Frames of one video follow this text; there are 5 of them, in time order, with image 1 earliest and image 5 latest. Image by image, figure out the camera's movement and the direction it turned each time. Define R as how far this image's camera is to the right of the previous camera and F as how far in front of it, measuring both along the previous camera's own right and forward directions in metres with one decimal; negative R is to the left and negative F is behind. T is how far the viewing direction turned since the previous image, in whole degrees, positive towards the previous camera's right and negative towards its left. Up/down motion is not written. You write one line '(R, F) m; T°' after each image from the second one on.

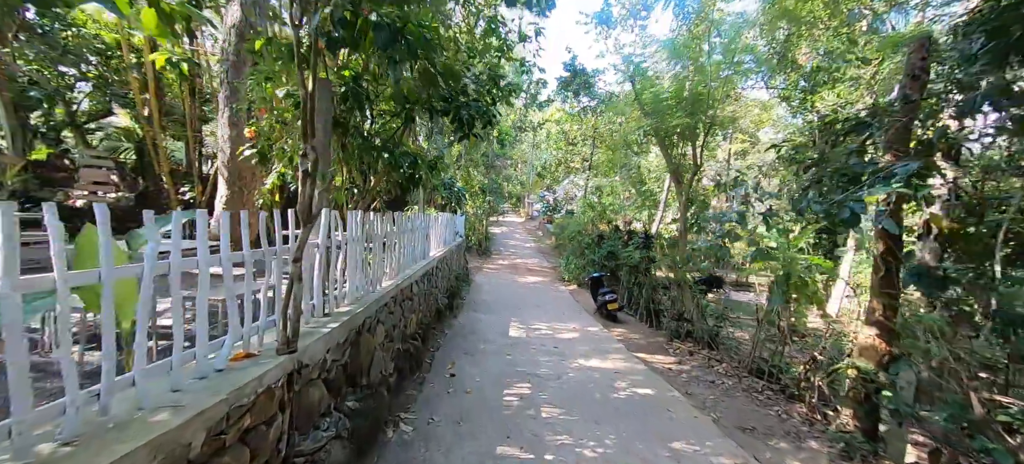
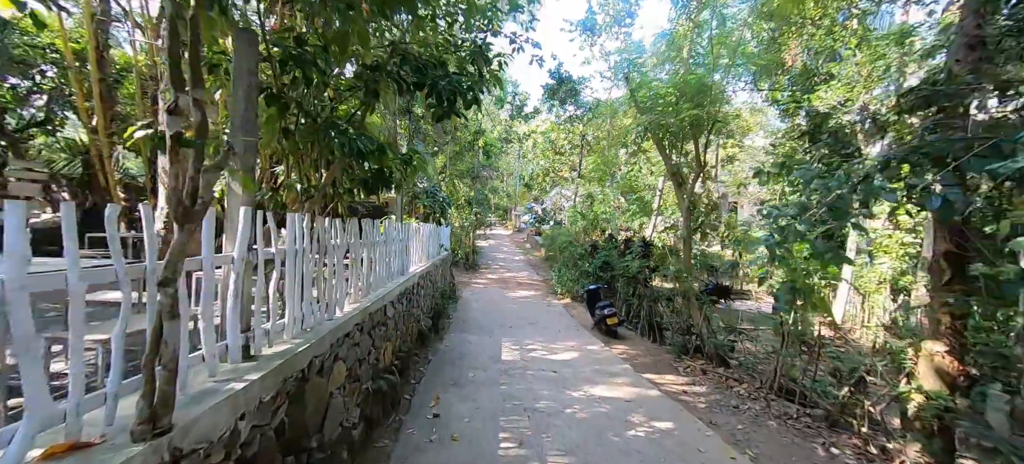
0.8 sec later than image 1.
(0.0, +0.6) m; +2°
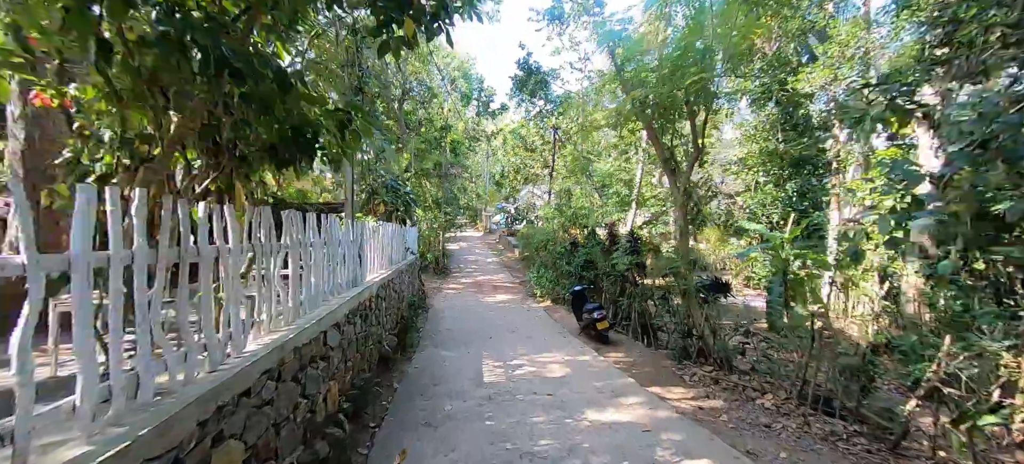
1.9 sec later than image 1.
(-0.1, +0.8) m; +4°
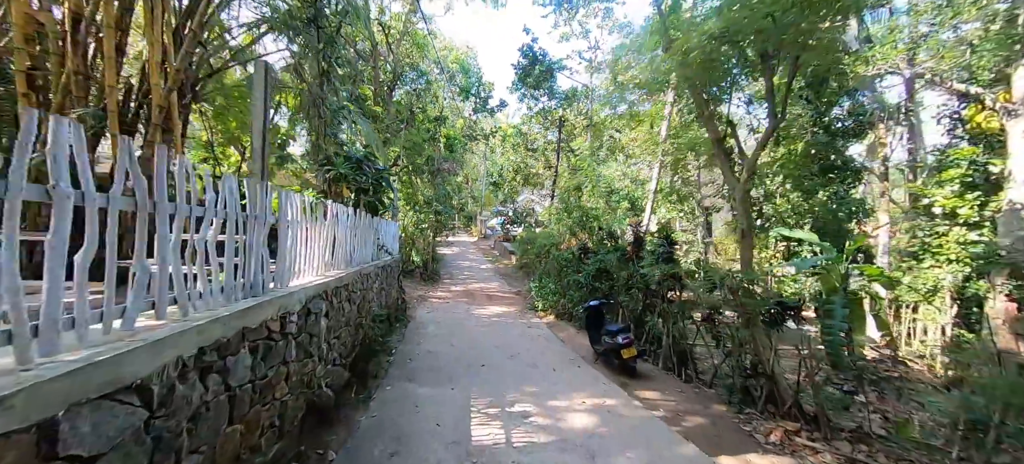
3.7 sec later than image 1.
(-0.1, +1.5) m; +1°
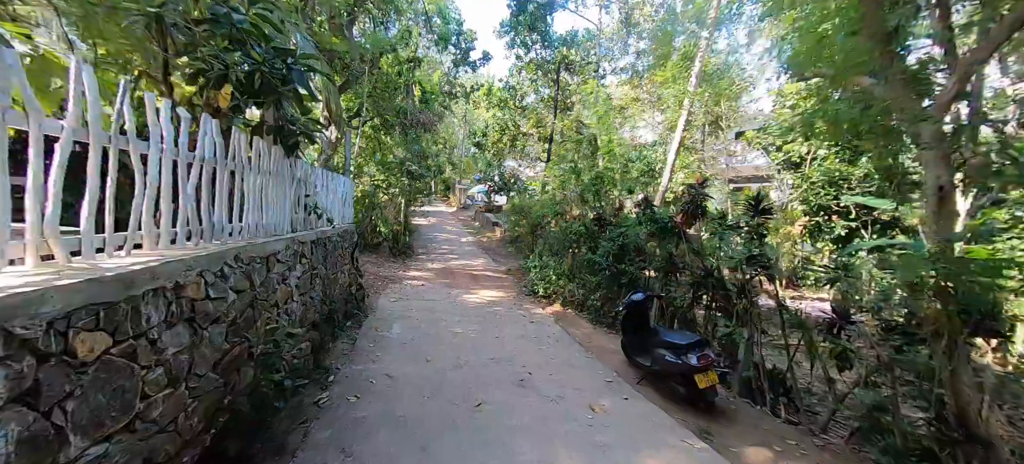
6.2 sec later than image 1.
(-0.3, +2.0) m; +3°
